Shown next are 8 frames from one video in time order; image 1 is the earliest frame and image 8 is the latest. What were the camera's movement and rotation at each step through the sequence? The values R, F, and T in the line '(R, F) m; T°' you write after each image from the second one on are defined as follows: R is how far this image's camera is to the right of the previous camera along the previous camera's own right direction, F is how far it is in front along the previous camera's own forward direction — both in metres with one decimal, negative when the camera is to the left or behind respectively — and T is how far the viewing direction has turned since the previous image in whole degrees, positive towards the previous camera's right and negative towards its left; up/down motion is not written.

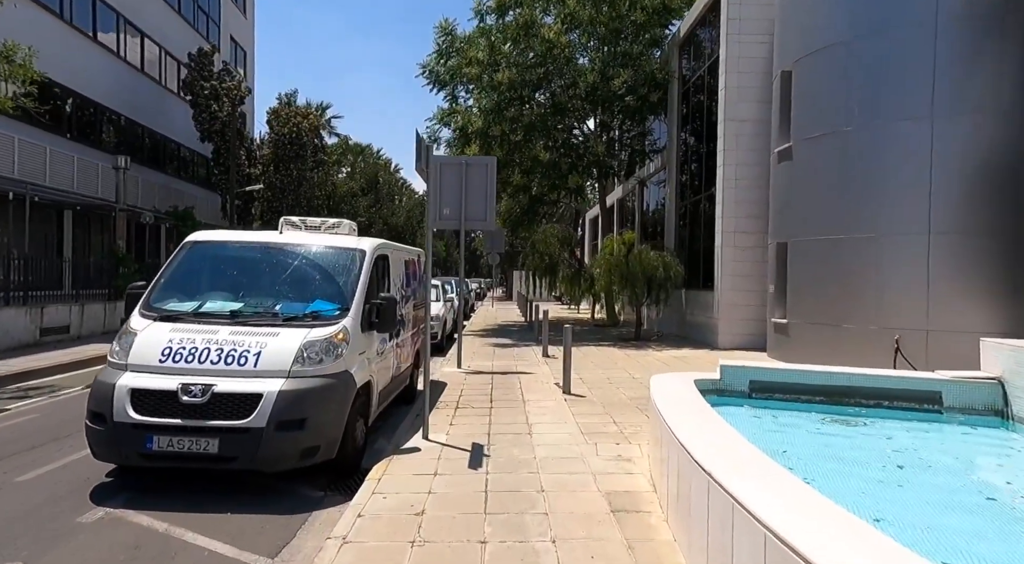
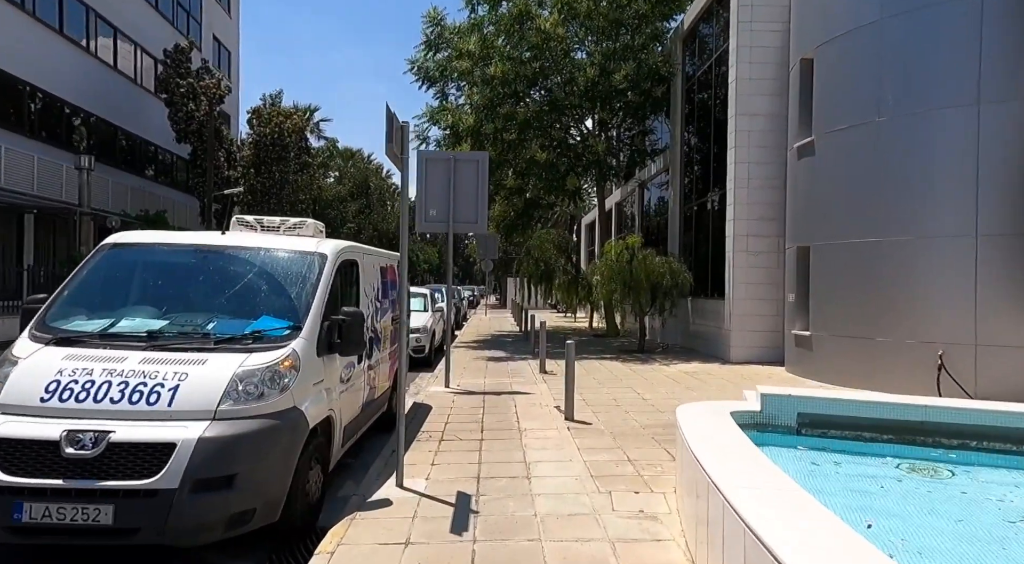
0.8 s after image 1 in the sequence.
(0.0, +1.3) m; 0°
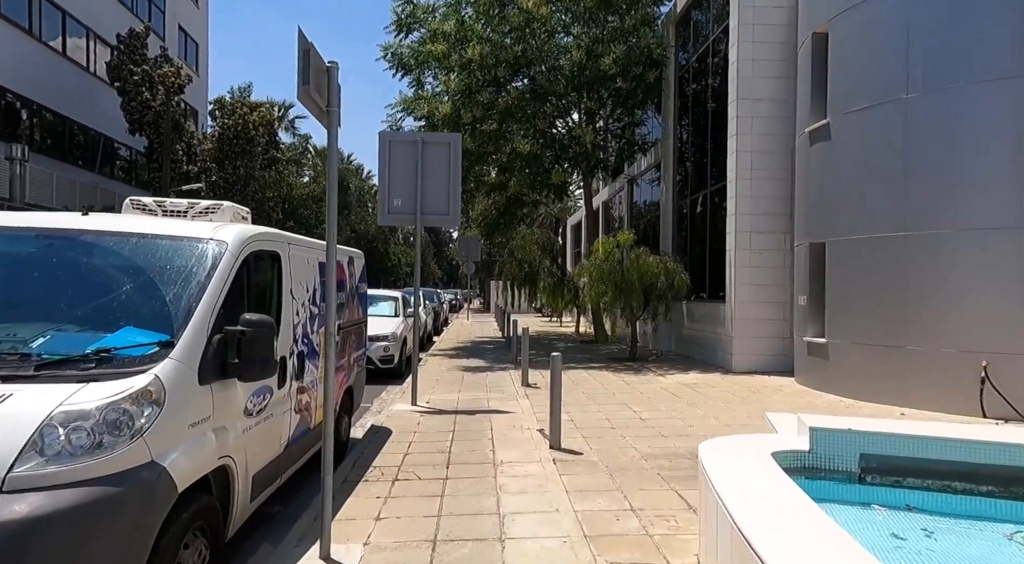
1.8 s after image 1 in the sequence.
(+0.1, +1.5) m; +1°
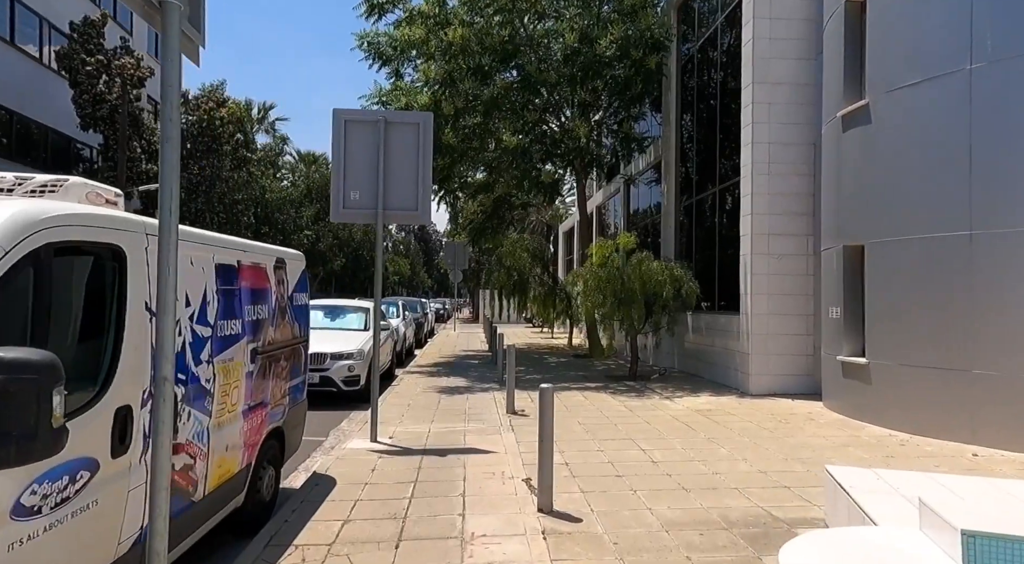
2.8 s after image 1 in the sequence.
(+0.1, +1.7) m; +1°
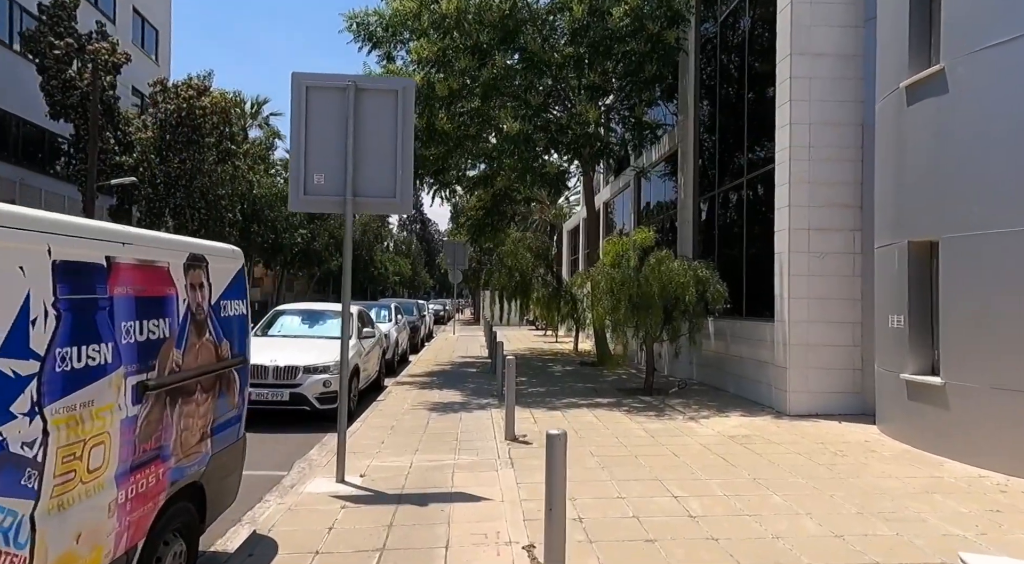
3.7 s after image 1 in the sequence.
(0.0, +1.5) m; 0°
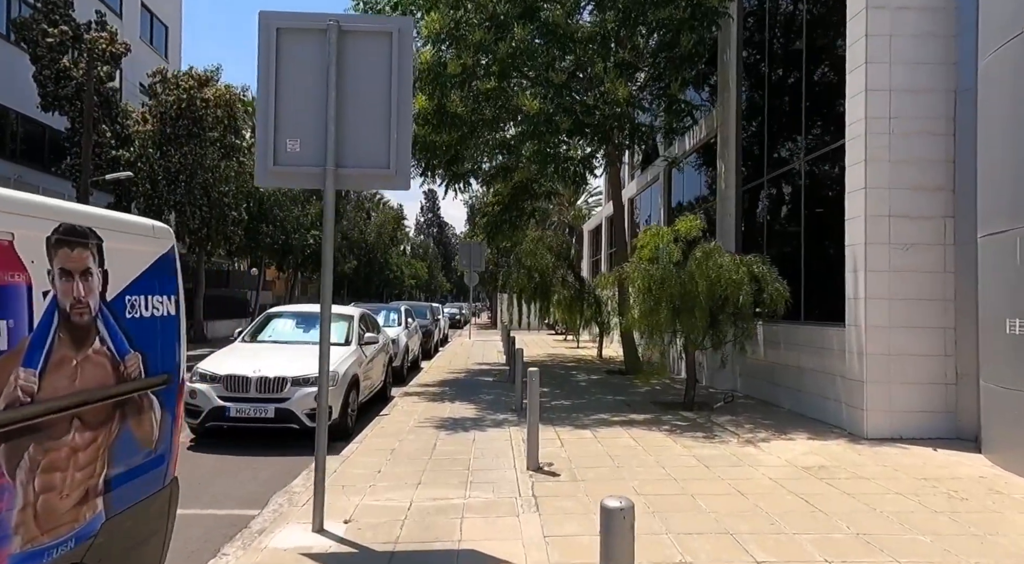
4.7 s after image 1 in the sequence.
(-0.1, +1.5) m; -1°
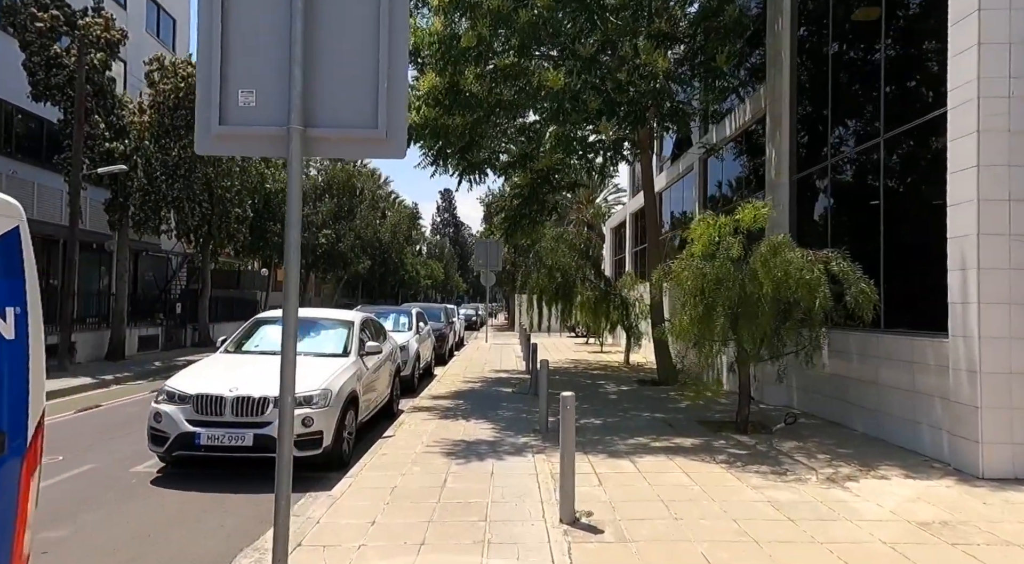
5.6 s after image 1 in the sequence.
(-0.1, +1.5) m; -1°
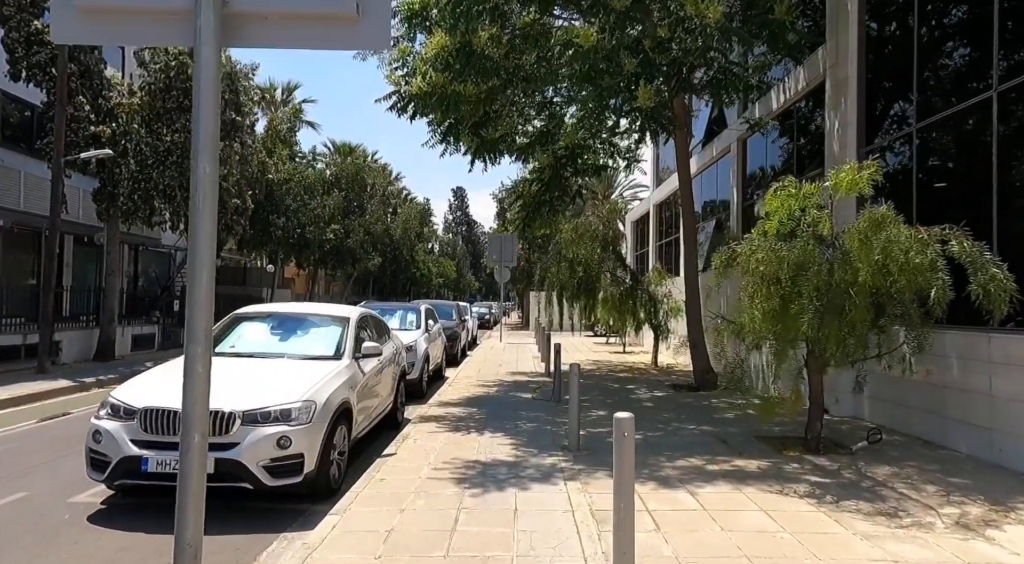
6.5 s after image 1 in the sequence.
(-0.1, +1.6) m; -1°
